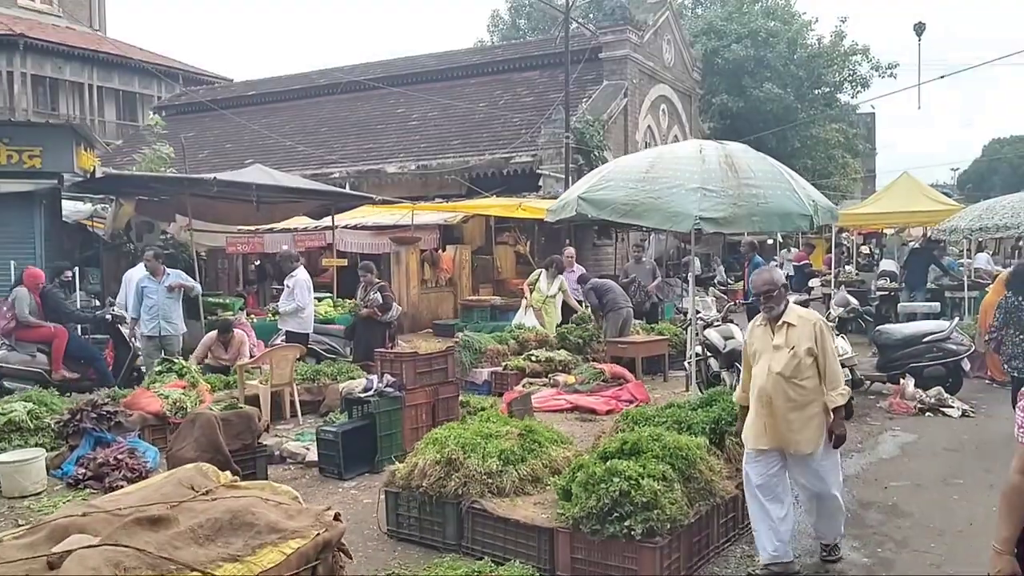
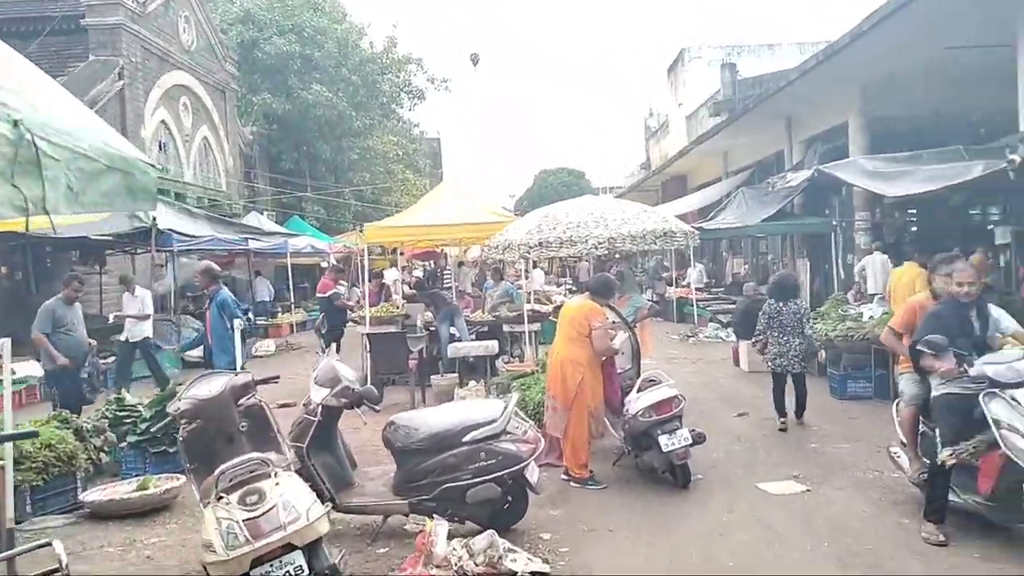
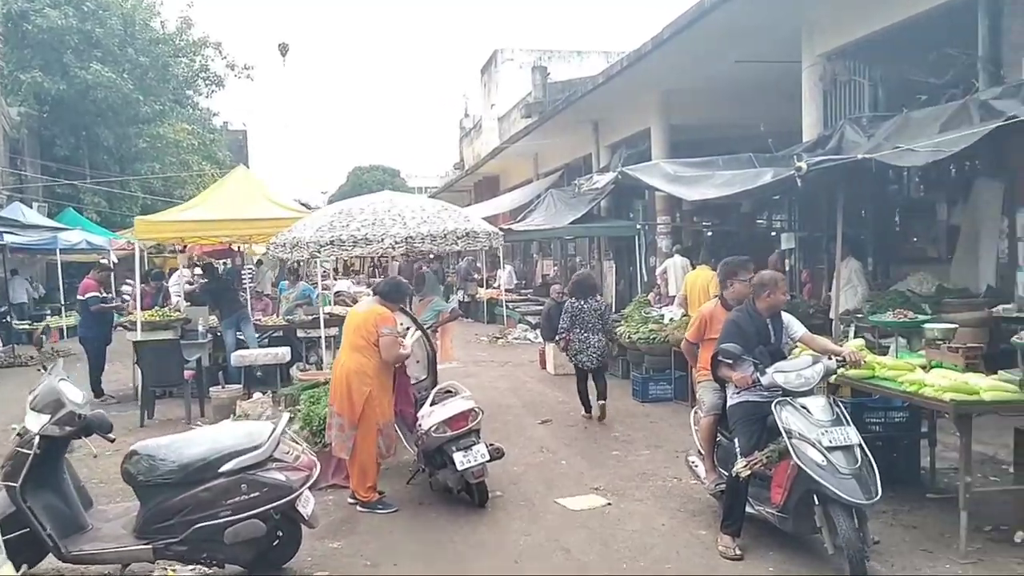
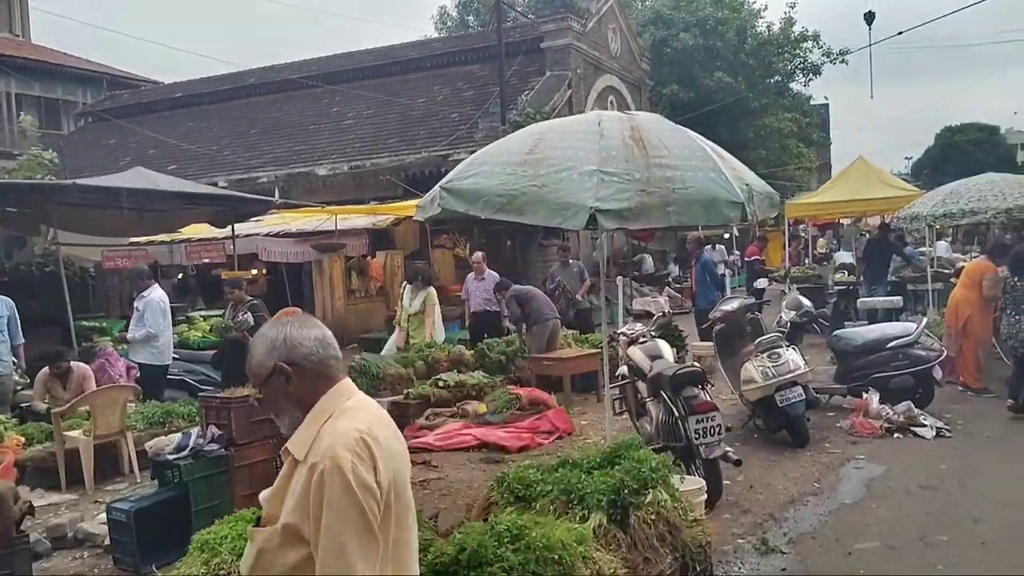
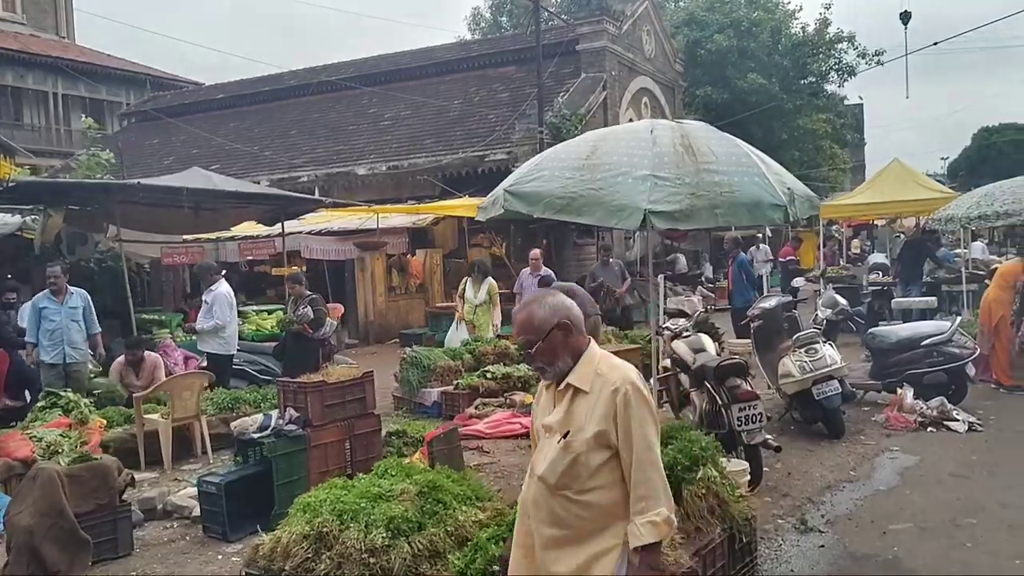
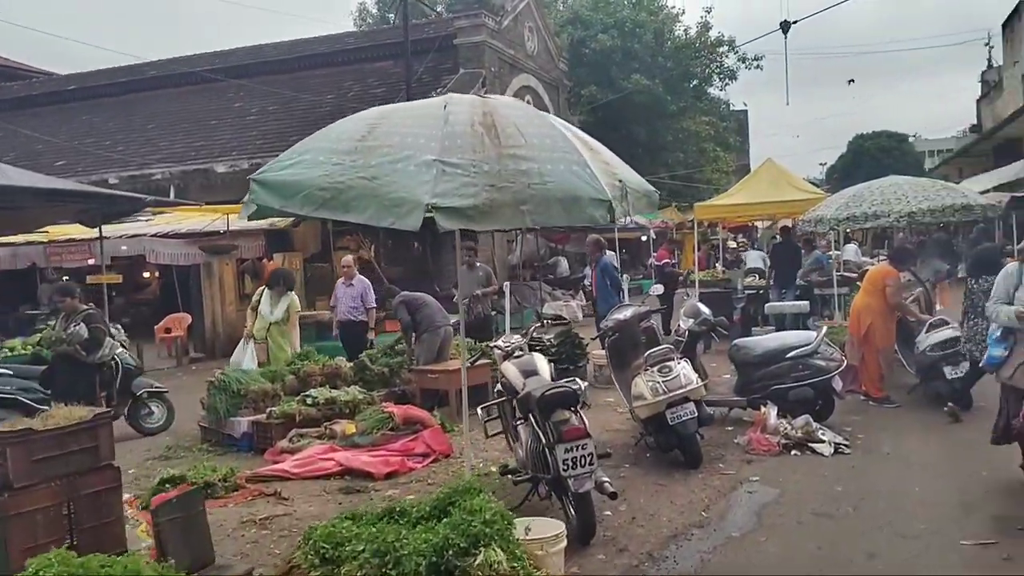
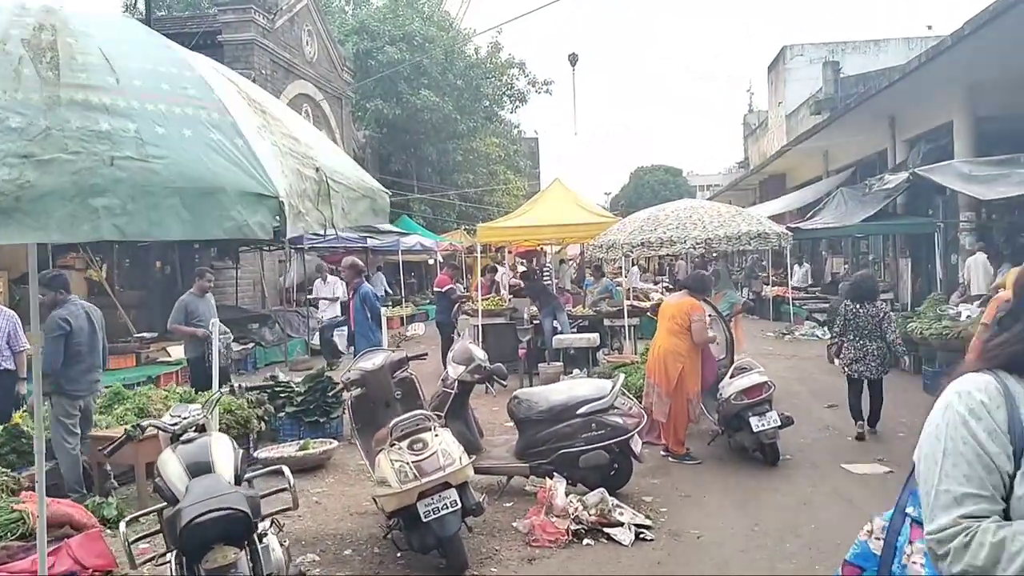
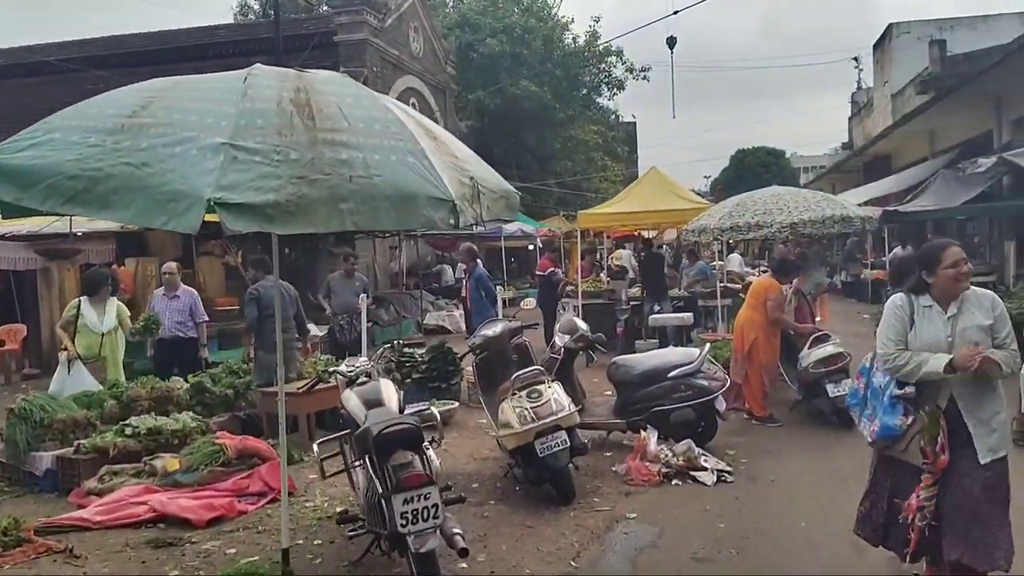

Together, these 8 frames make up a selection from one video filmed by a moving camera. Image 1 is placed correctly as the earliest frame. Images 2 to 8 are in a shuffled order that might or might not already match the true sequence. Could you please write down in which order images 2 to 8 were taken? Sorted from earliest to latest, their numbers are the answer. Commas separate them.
5, 4, 6, 8, 7, 2, 3
